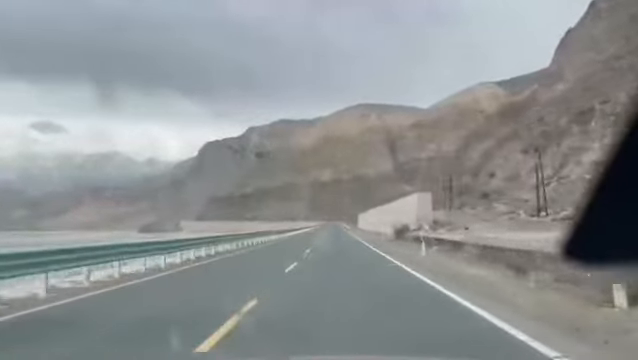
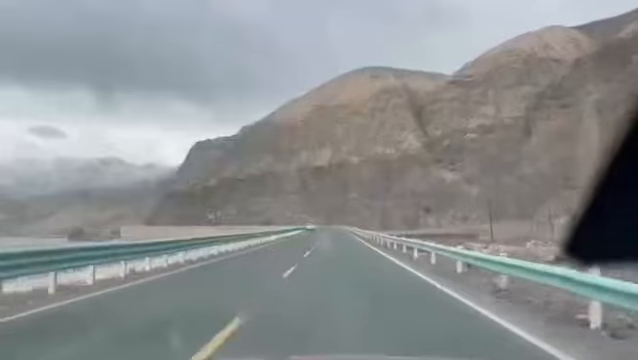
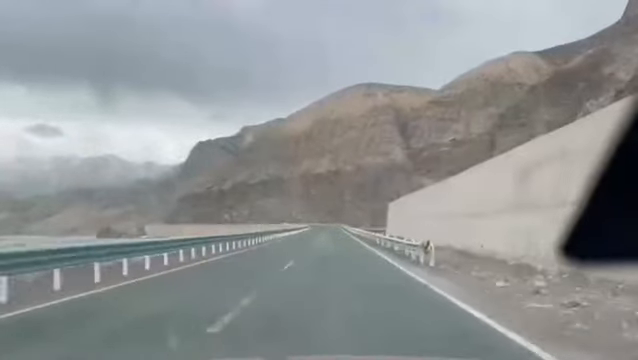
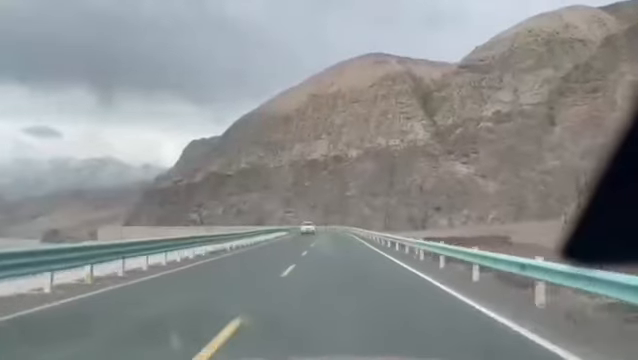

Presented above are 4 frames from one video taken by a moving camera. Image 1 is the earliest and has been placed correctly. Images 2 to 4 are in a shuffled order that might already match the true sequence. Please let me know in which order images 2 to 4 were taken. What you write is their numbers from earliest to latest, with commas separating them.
3, 2, 4
